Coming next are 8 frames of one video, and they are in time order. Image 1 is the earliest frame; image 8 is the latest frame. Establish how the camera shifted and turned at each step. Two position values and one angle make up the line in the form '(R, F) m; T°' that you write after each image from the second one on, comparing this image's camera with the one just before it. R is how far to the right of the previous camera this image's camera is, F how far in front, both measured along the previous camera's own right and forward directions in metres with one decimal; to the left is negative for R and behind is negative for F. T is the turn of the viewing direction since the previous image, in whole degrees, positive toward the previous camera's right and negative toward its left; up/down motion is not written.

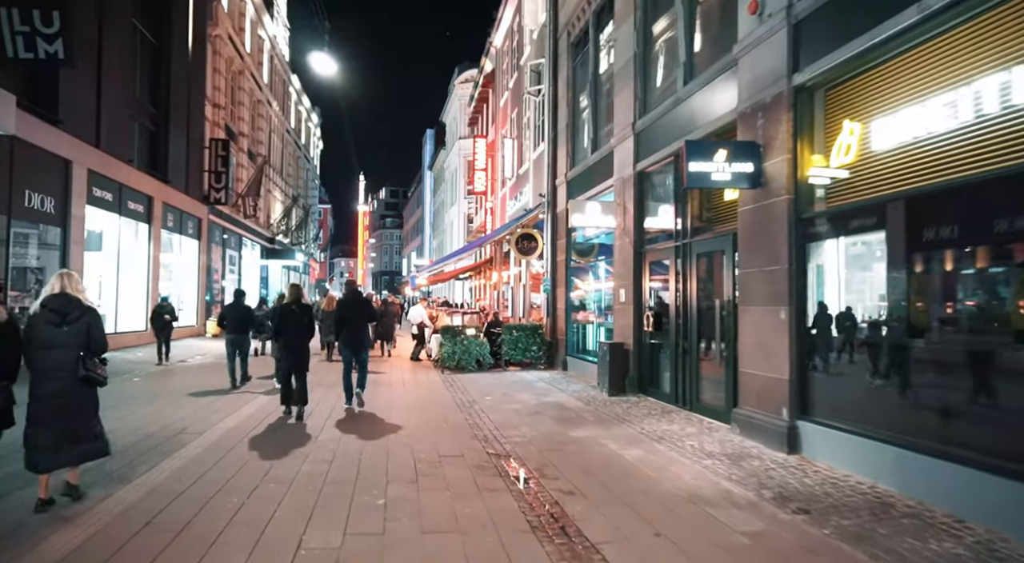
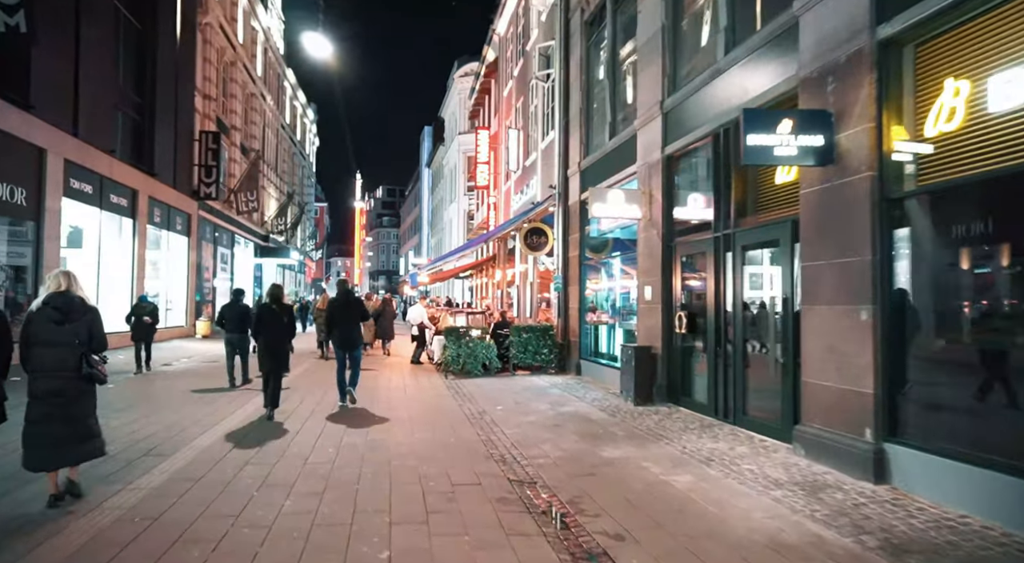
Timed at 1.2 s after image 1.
(-0.3, +1.1) m; 0°
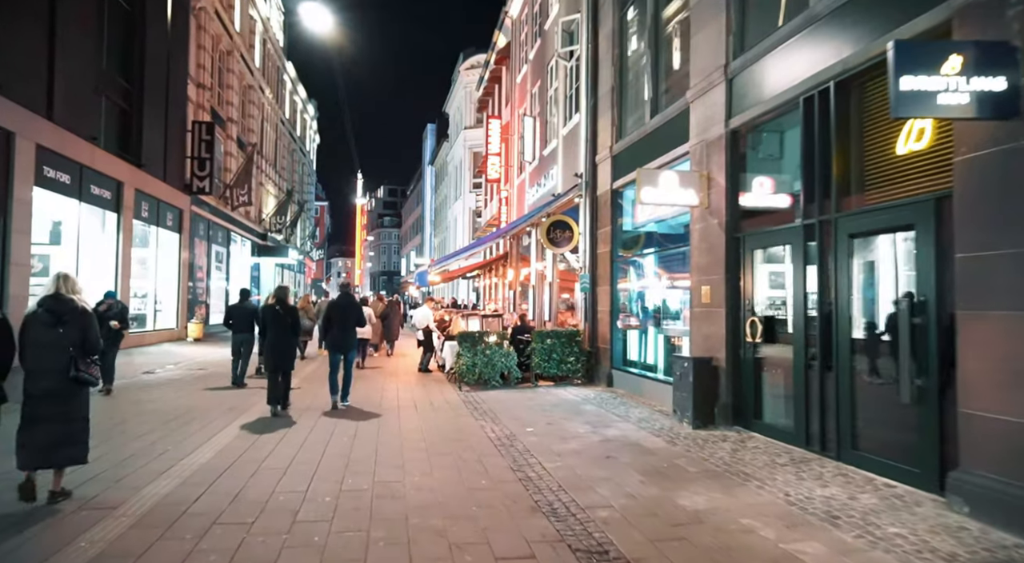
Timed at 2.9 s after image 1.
(-0.4, +1.6) m; 0°
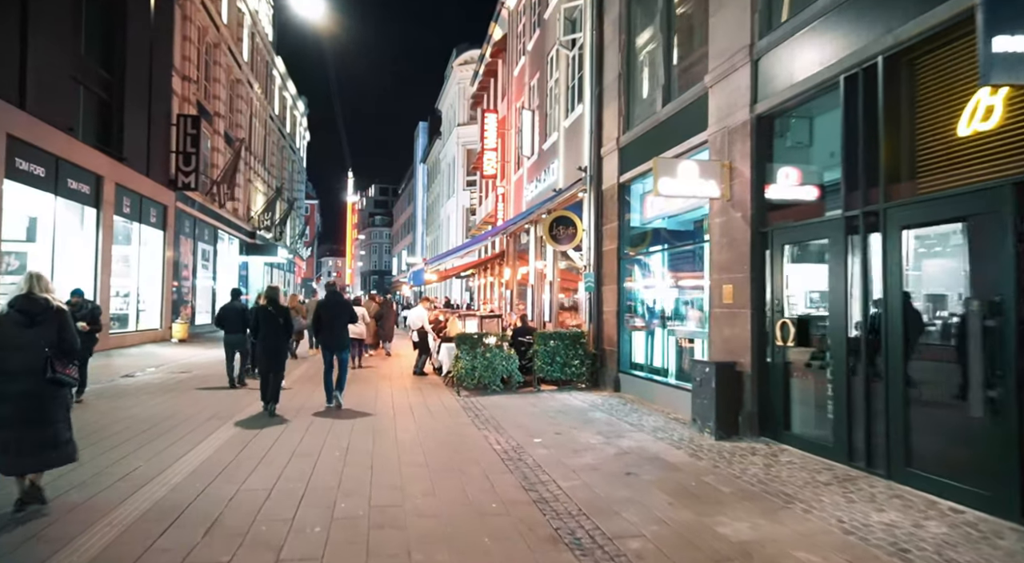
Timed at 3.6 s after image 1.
(-0.2, +0.7) m; +1°
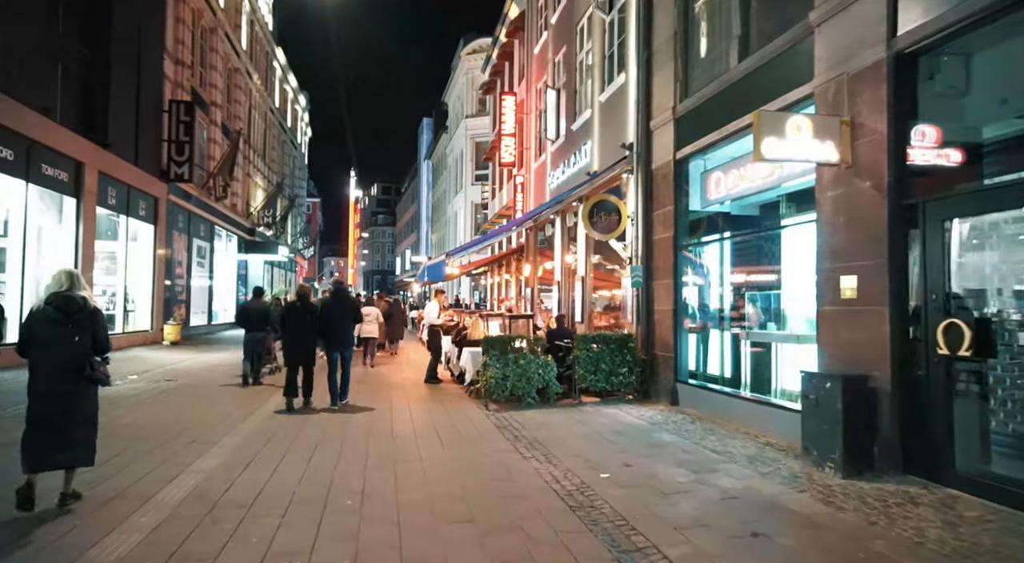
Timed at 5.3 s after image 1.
(-0.6, +1.8) m; 0°
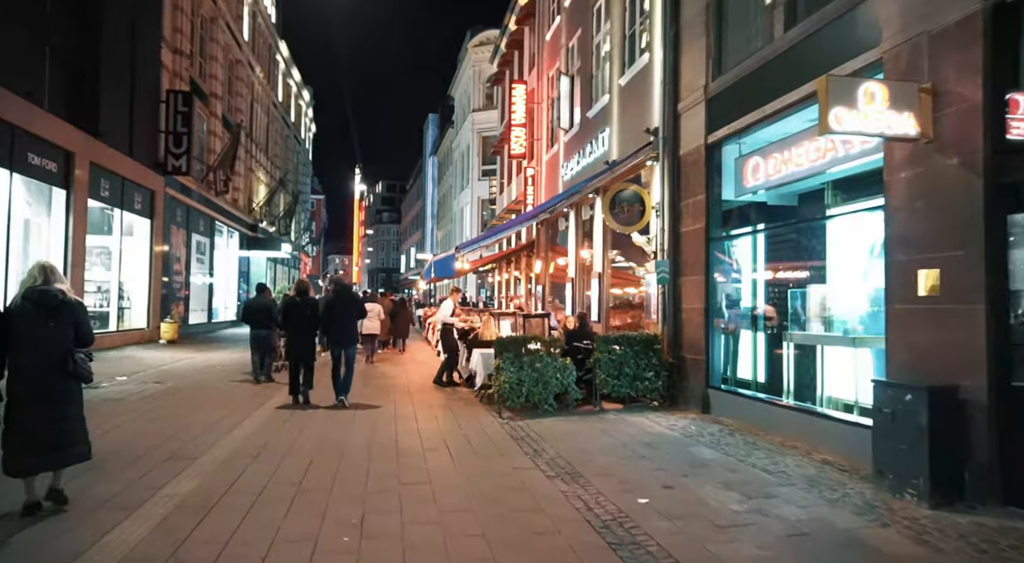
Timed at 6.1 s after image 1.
(-0.2, +0.9) m; 0°
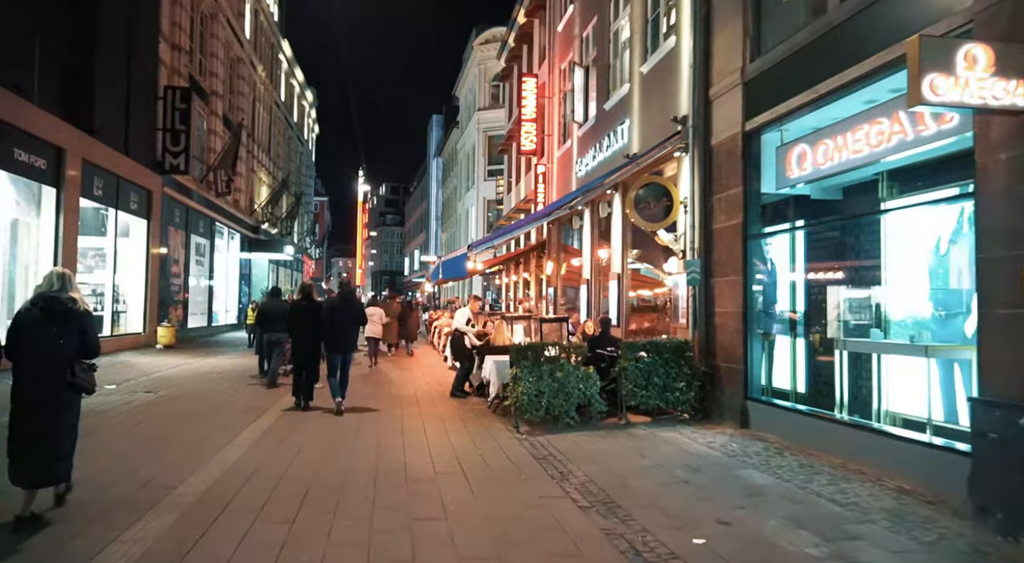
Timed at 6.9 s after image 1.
(-0.2, +0.8) m; 0°
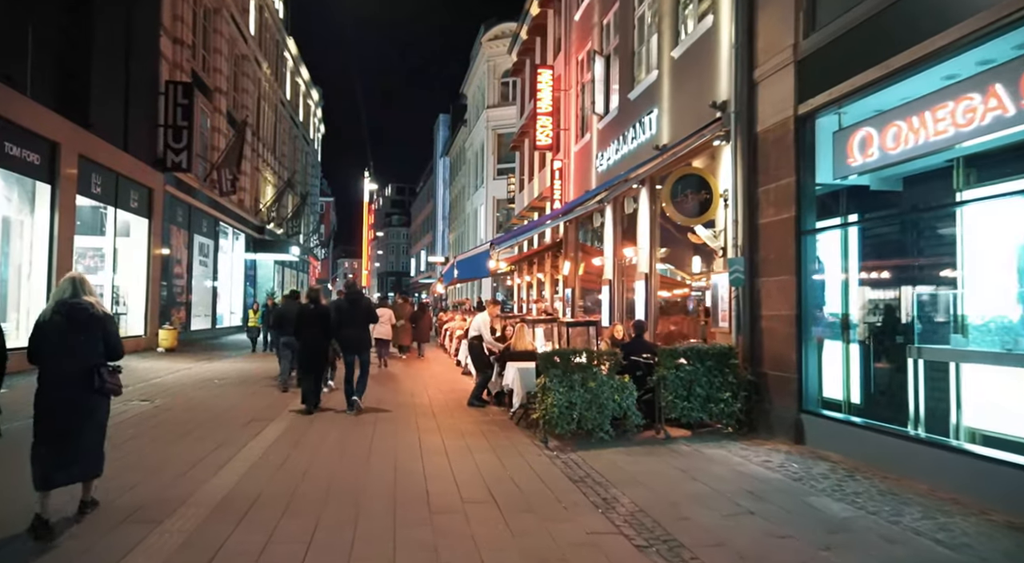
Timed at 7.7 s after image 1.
(-0.3, +0.8) m; 0°
